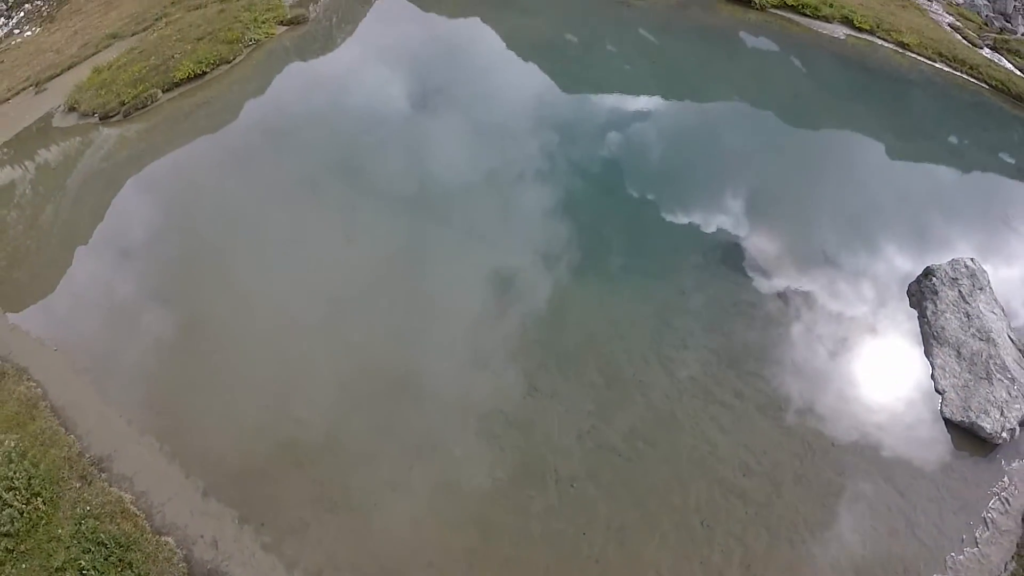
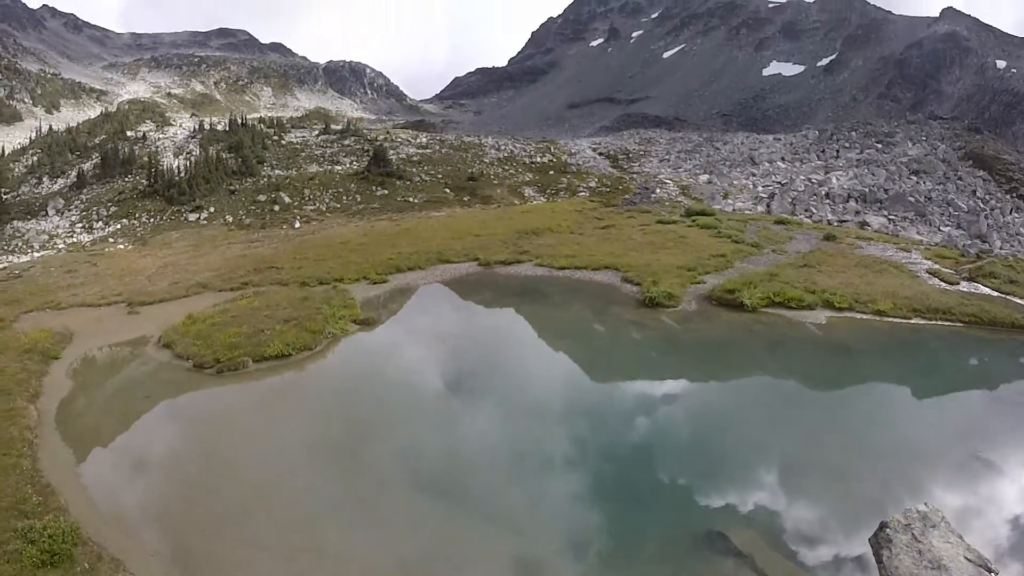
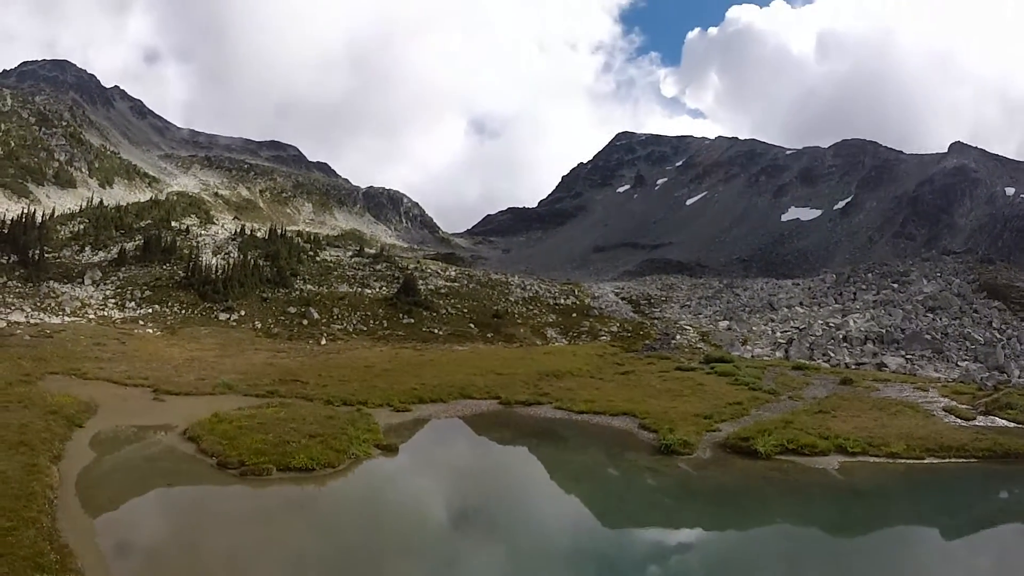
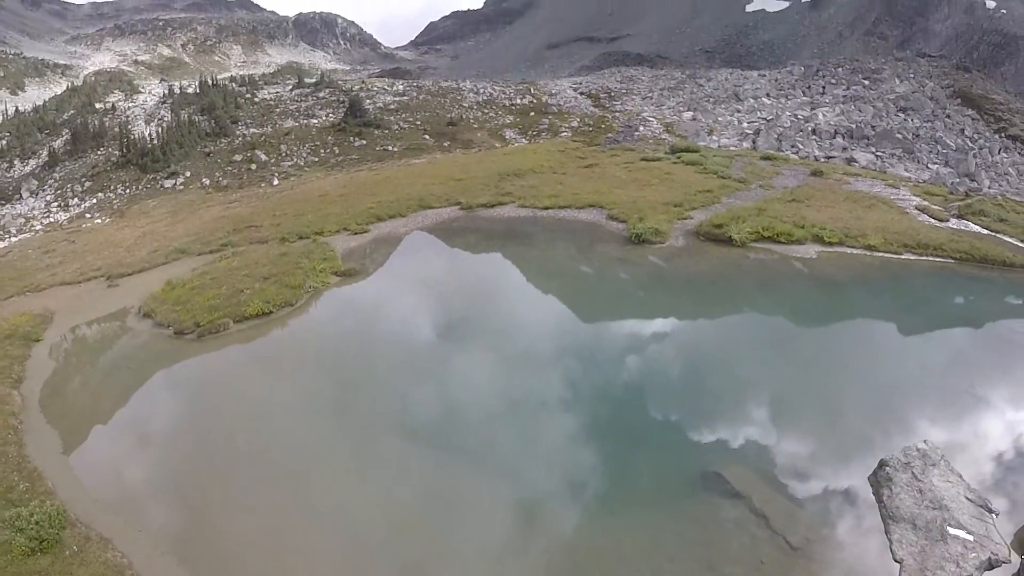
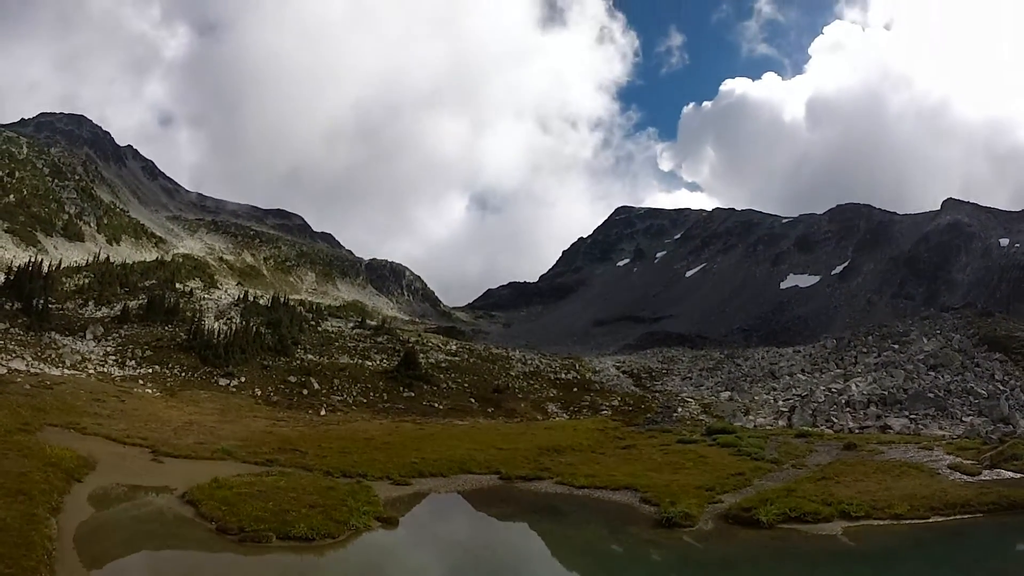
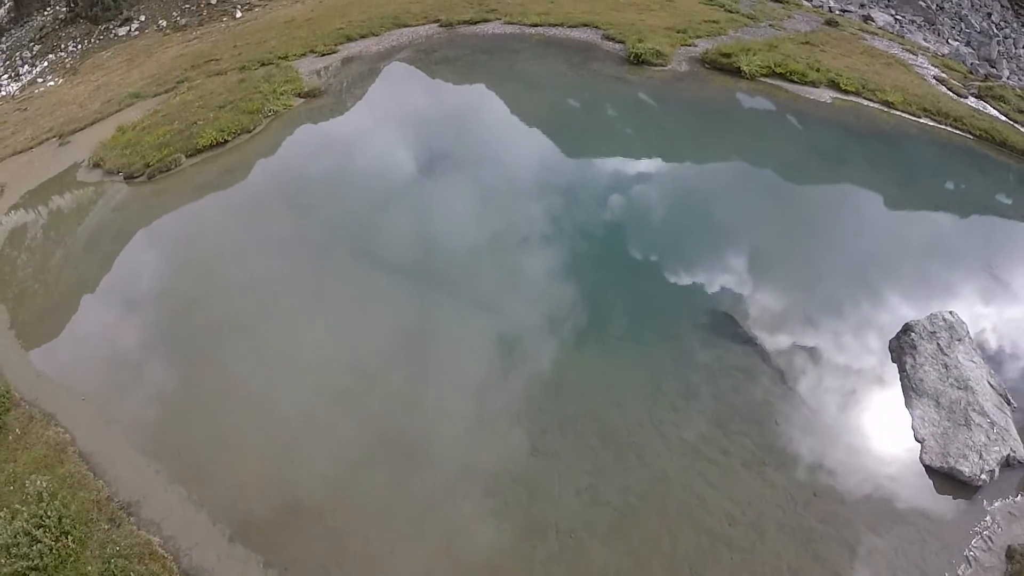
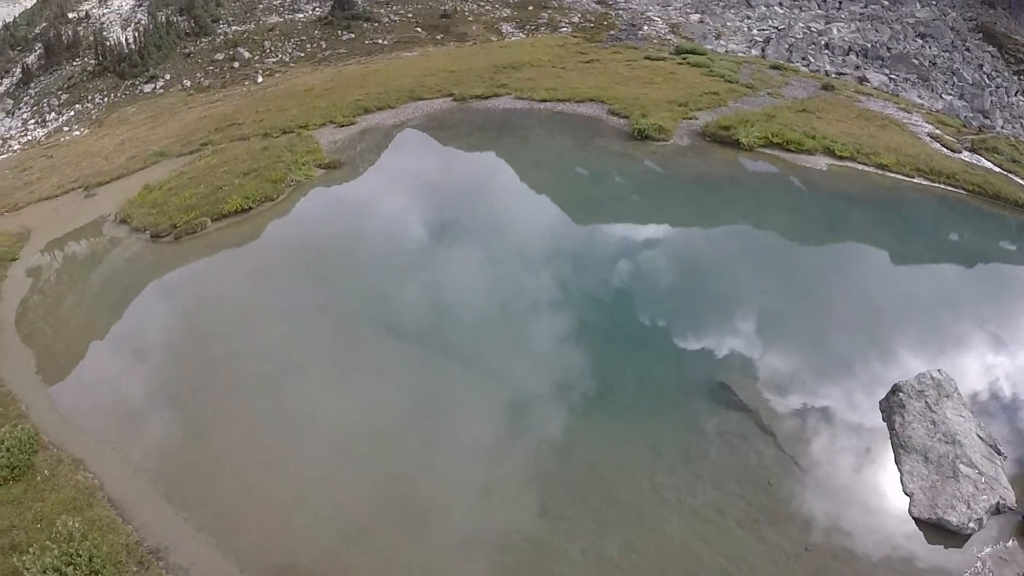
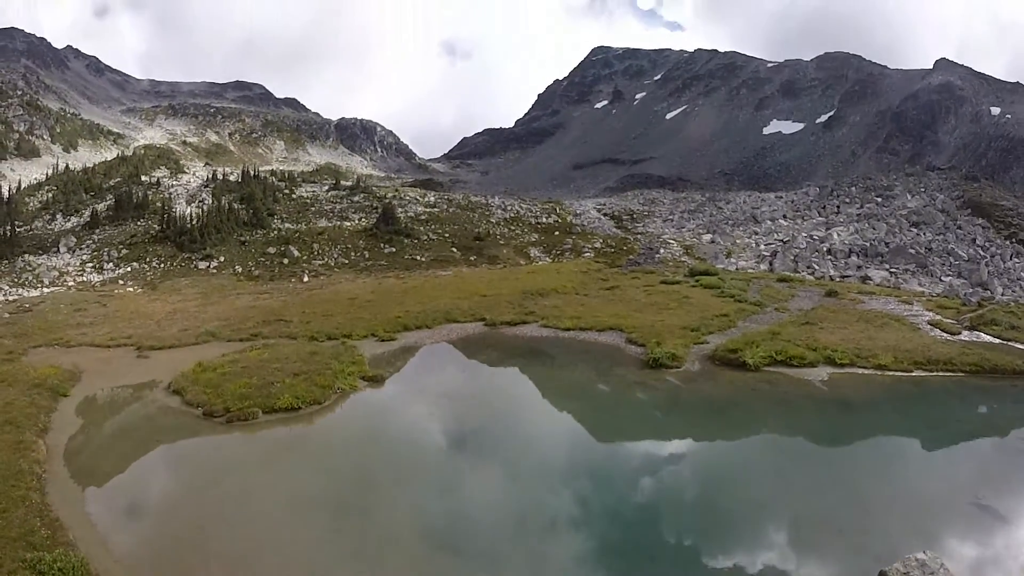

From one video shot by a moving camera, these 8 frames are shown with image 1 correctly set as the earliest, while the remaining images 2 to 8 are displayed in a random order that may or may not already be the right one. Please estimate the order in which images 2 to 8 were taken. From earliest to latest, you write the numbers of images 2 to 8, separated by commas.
6, 7, 4, 2, 8, 3, 5
